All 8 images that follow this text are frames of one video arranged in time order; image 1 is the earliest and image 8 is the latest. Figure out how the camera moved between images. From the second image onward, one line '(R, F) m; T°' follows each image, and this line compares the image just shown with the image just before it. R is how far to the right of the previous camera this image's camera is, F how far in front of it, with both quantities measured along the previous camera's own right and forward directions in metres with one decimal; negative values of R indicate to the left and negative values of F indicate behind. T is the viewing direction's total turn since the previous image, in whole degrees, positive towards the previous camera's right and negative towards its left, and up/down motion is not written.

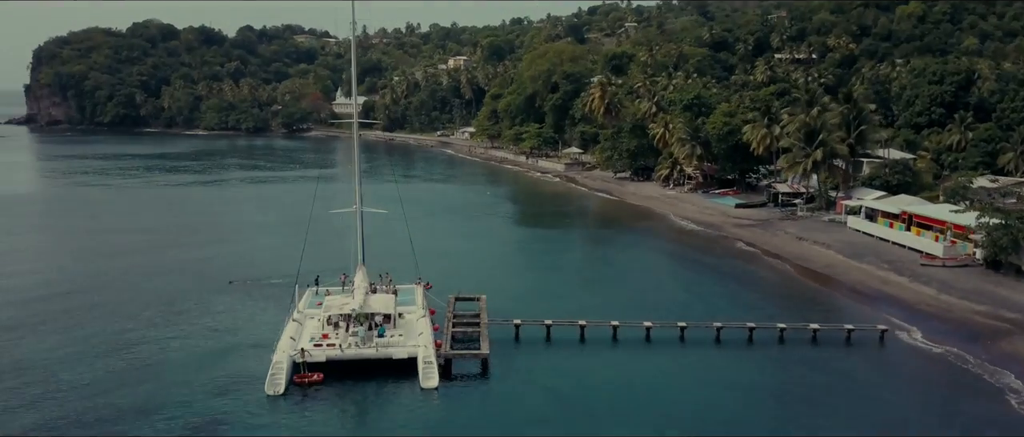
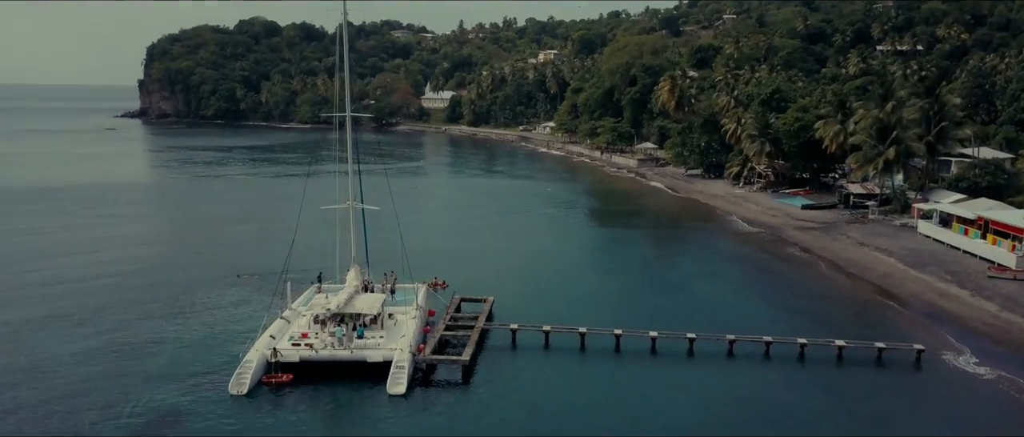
(+4.3, +2.1) m; -7°
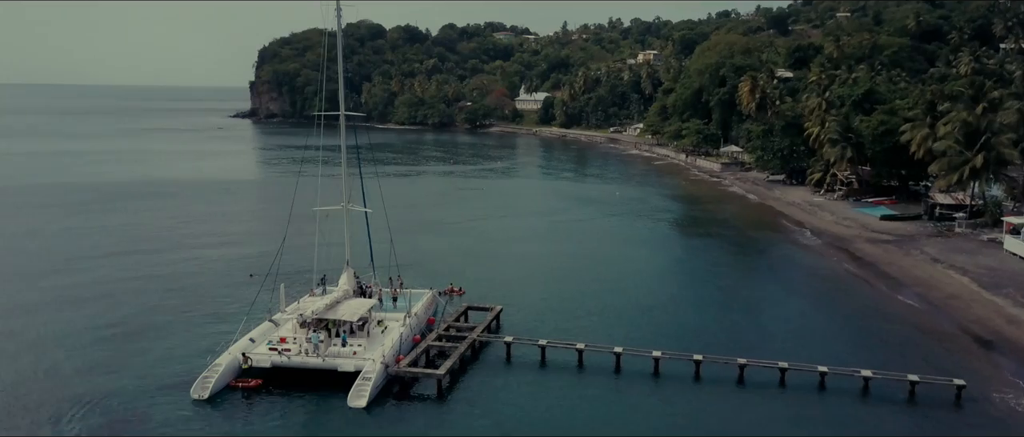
(+4.4, +2.3) m; -8°
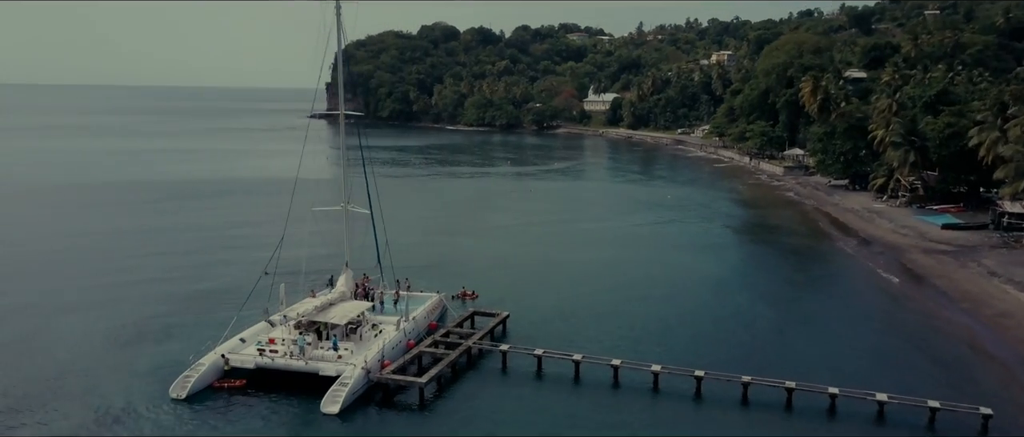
(+3.0, +1.3) m; -5°
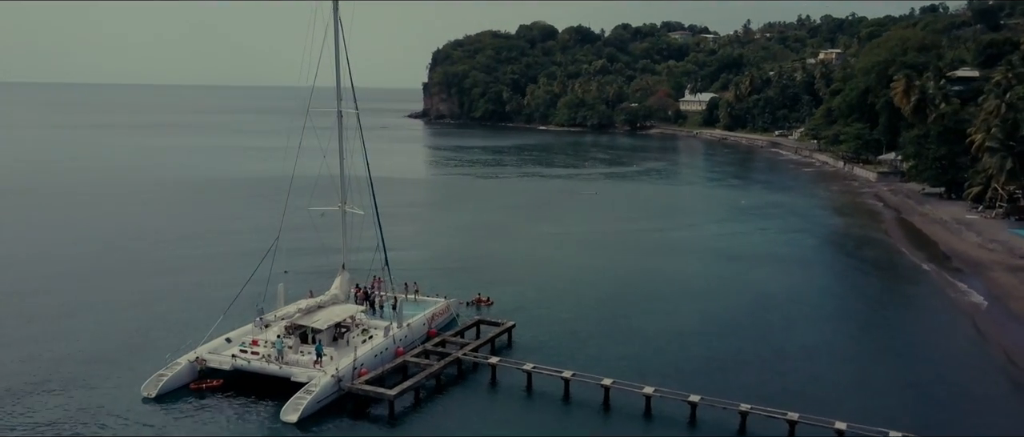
(+4.0, +2.1) m; -7°
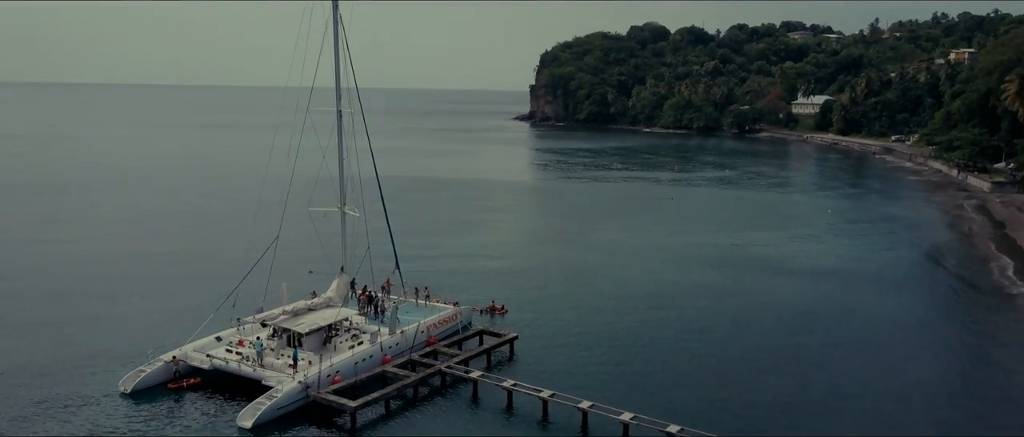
(+4.4, +1.9) m; -8°
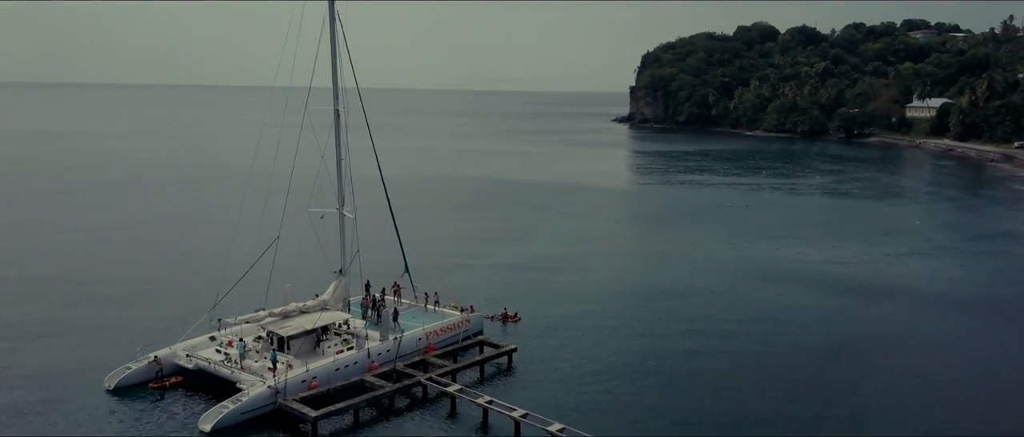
(+3.9, +1.7) m; -8°
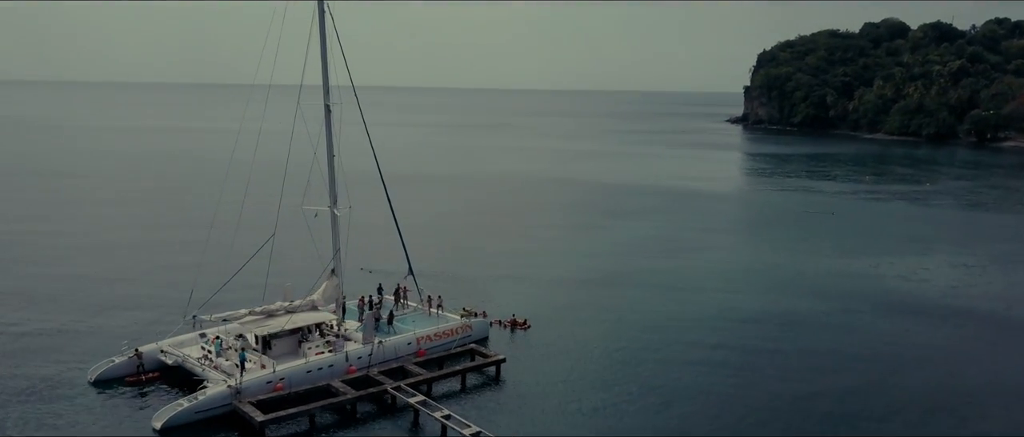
(+4.4, +2.0) m; -8°
